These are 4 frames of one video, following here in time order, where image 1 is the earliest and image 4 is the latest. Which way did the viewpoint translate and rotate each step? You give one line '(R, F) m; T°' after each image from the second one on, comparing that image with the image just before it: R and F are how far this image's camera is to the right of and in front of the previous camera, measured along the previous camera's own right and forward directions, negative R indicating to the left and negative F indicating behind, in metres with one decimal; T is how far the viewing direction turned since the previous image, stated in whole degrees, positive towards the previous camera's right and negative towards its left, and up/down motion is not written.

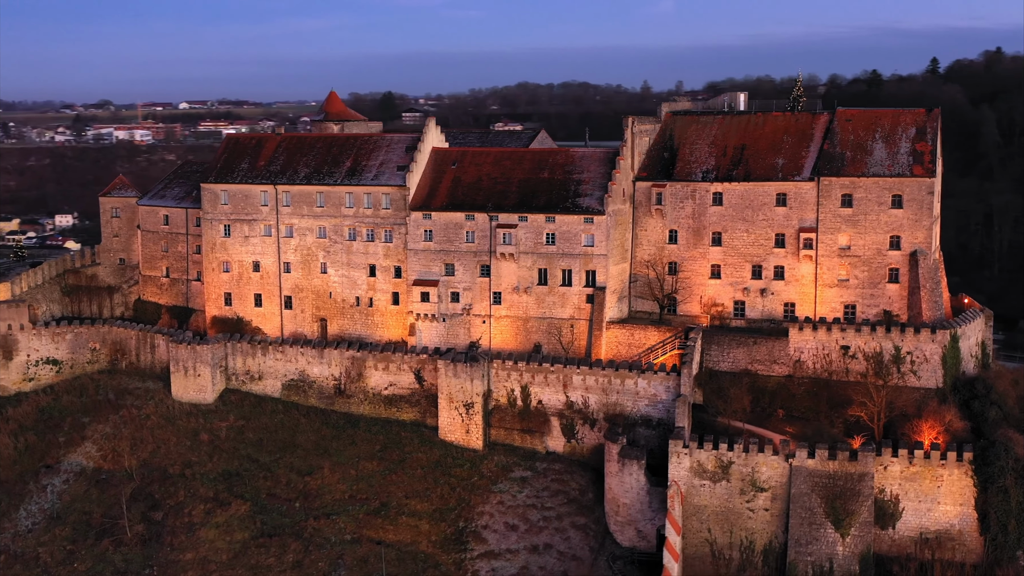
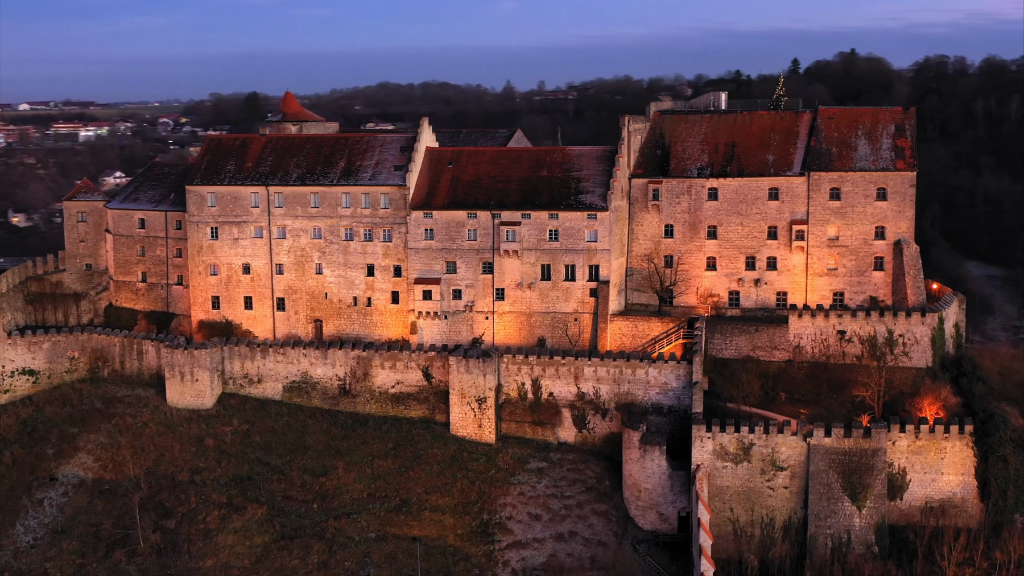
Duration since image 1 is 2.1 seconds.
(-5.2, -0.4) m; +7°
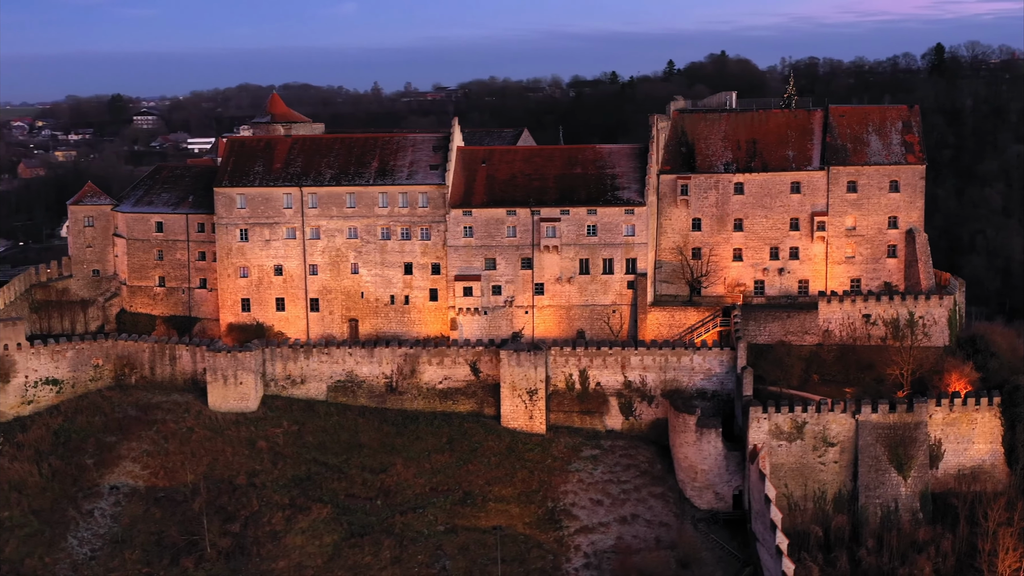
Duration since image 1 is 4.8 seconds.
(-6.6, -0.6) m; +7°
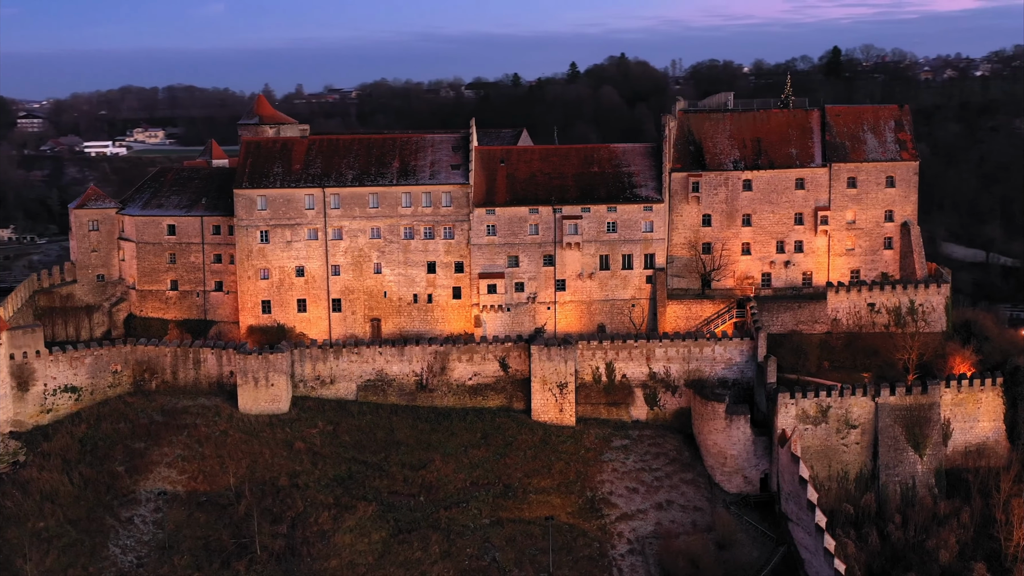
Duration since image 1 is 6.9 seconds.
(-5.1, -0.6) m; +6°
